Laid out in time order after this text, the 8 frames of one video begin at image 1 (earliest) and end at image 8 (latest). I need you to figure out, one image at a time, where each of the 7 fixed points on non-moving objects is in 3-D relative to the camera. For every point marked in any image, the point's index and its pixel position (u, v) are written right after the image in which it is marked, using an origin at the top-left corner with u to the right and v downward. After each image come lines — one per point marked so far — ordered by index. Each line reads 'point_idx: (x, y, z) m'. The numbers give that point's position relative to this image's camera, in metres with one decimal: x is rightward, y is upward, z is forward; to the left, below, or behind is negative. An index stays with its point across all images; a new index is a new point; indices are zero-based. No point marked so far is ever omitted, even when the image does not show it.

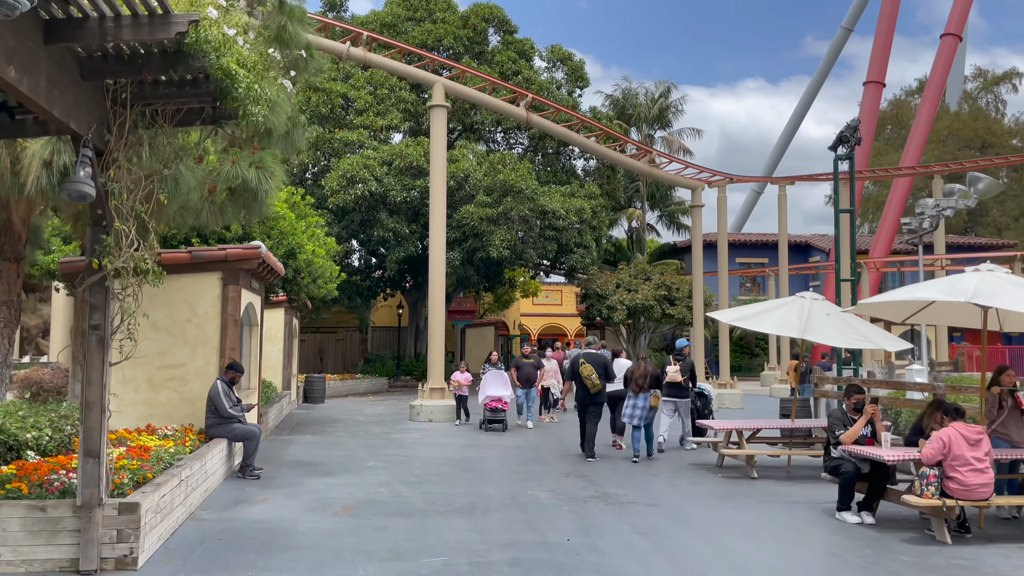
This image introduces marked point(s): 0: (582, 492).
0: (+0.7, -2.1, +8.3) m
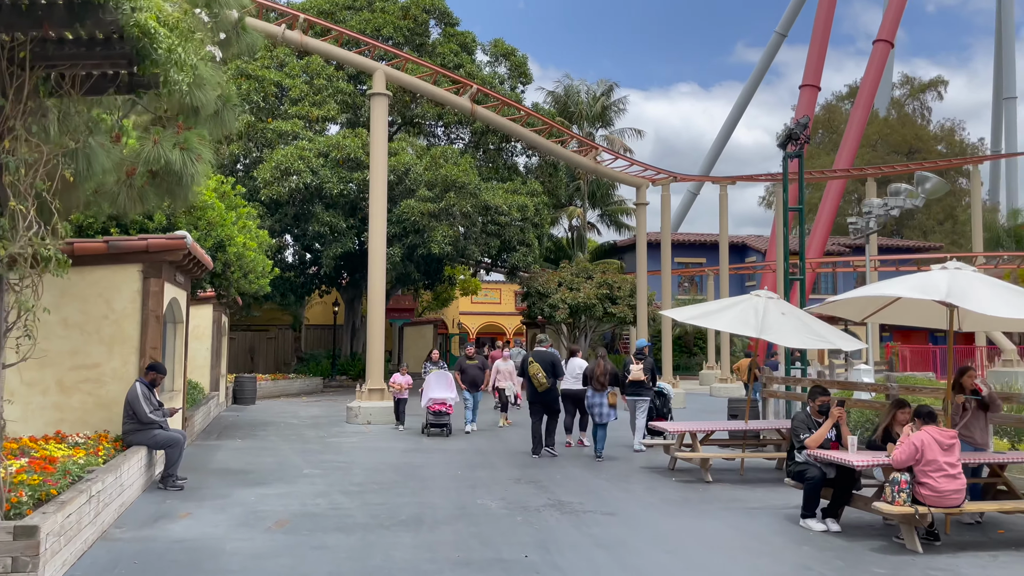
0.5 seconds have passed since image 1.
0: (+0.2, -2.1, +7.9) m
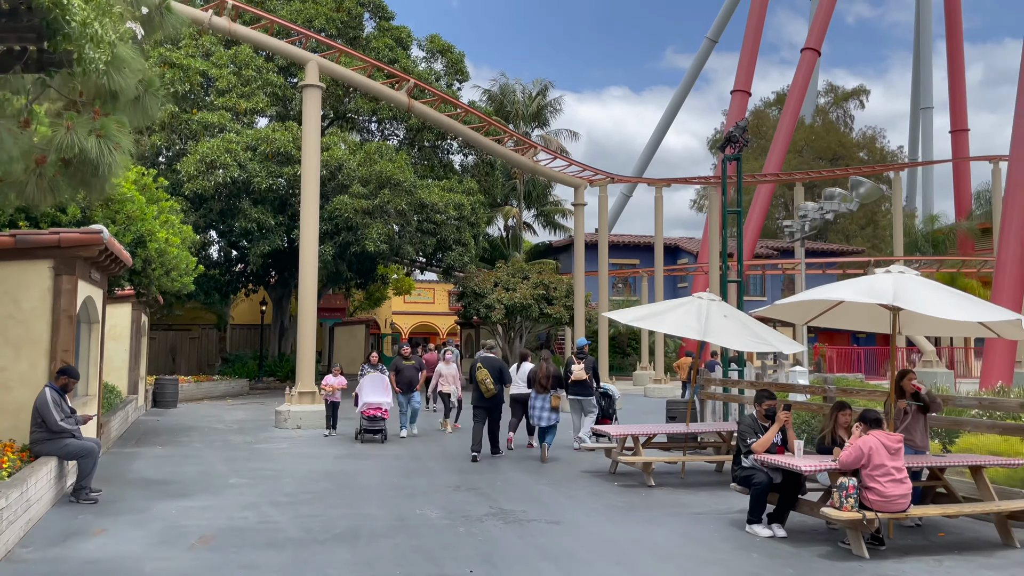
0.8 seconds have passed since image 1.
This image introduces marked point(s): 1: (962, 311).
0: (-0.3, -2.1, +7.6) m
1: (+3.5, -0.2, +6.3) m
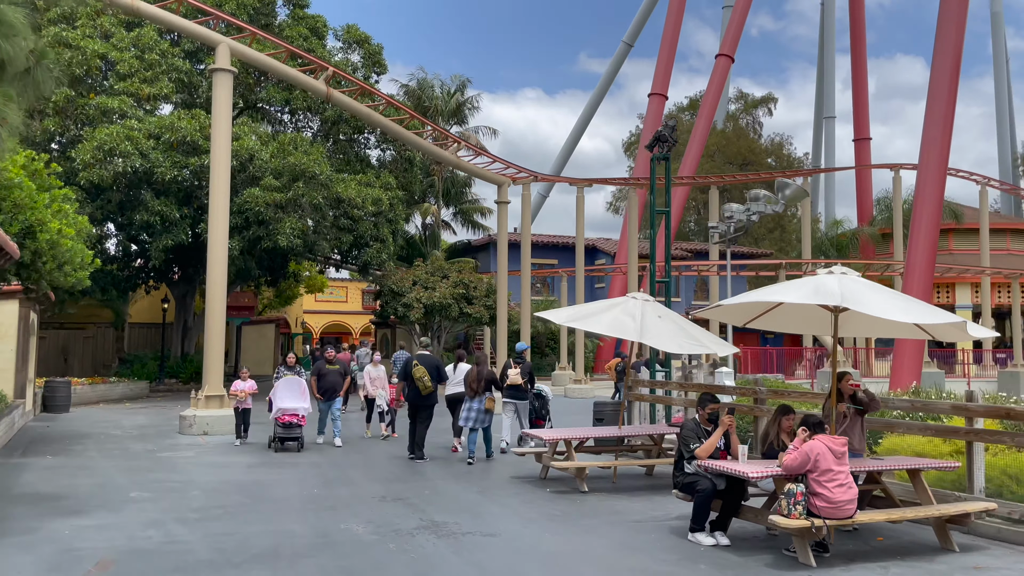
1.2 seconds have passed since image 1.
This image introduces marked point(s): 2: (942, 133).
0: (-0.9, -2.0, +7.1) m
1: (+3.0, -0.2, +6.3) m
2: (+9.0, +3.2, +17.1) m
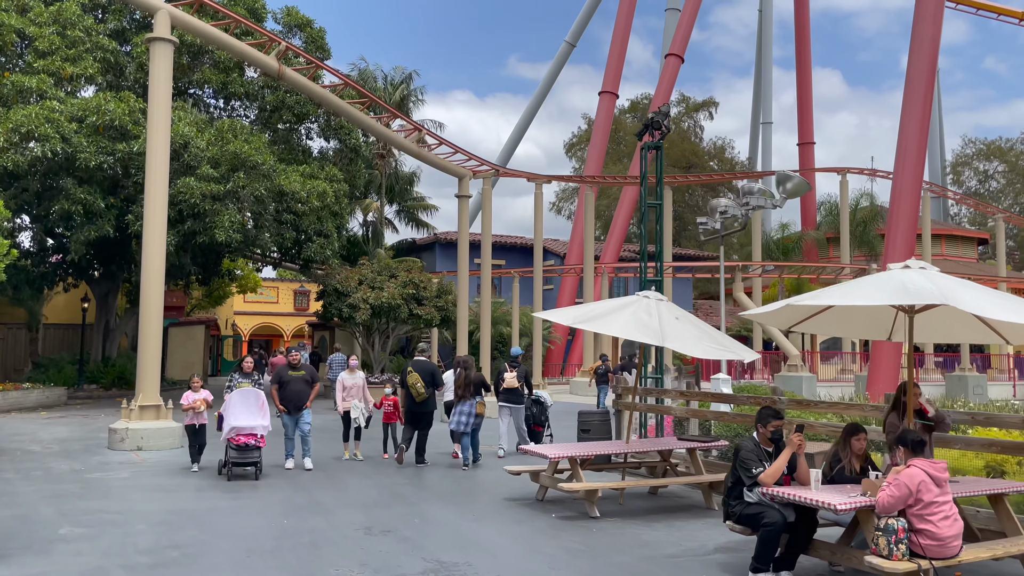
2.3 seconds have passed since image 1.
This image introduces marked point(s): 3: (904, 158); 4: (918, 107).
0: (-0.7, -2.0, +5.9) m
1: (+3.3, -0.2, +5.4) m
2: (+8.3, +3.2, +16.7) m
3: (+8.2, +2.7, +17.0) m
4: (+8.3, +3.7, +16.8) m
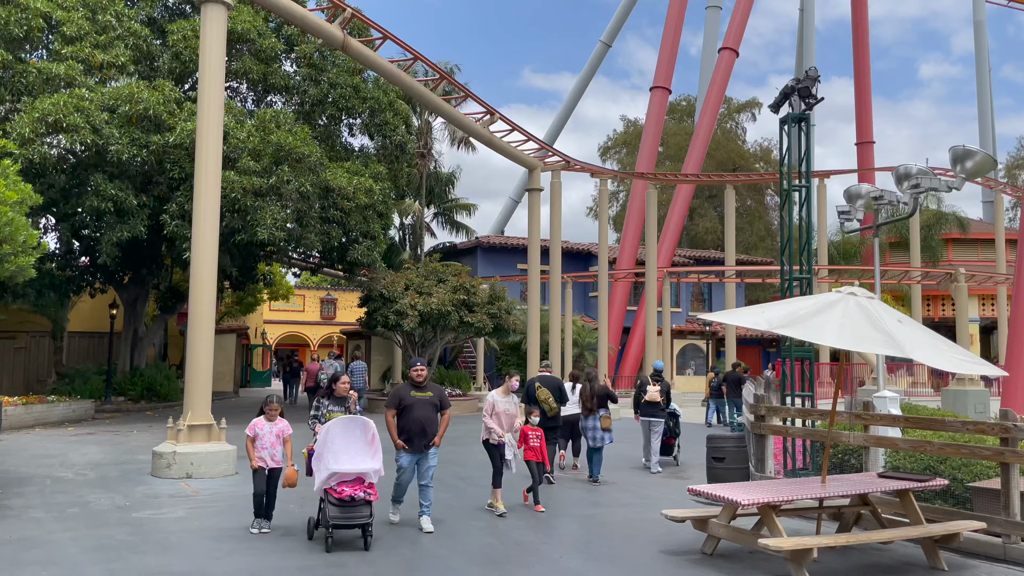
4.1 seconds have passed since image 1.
0: (+0.6, -1.9, +4.0) m
1: (+4.6, -0.1, +3.5) m
2: (+9.9, +3.1, +14.7) m
3: (+9.7, +2.6, +15.0) m
4: (+9.9, +3.7, +14.8) m
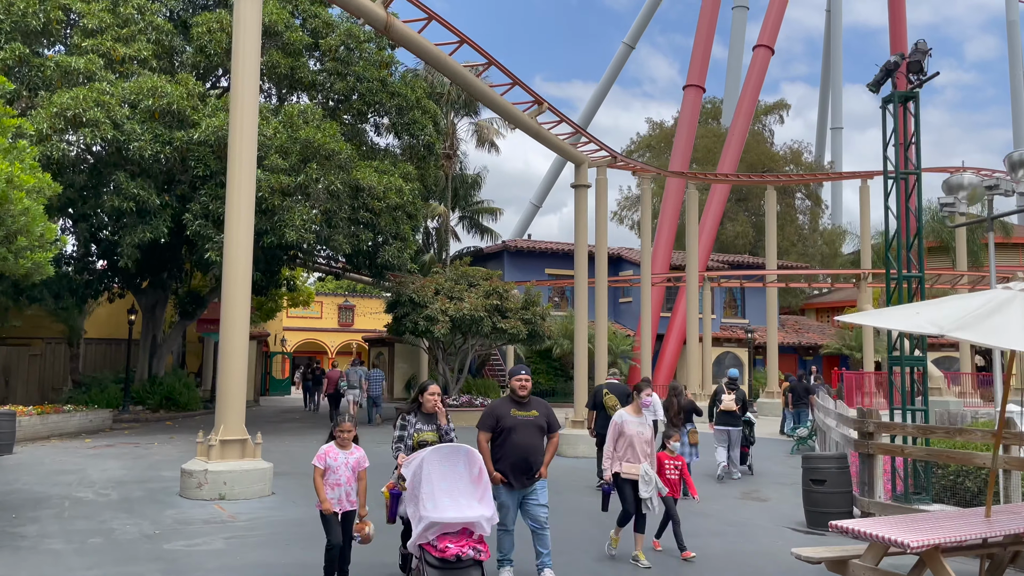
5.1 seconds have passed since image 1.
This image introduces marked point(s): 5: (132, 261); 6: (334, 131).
0: (+1.3, -1.9, +2.9) m
1: (+5.3, 0.0, +2.3) m
2: (+10.7, +3.1, +13.5) m
3: (+10.5, +2.6, +13.8) m
4: (+10.7, +3.6, +13.6) m
5: (-8.9, +0.6, +19.1) m
6: (-4.2, +3.6, +19.2) m
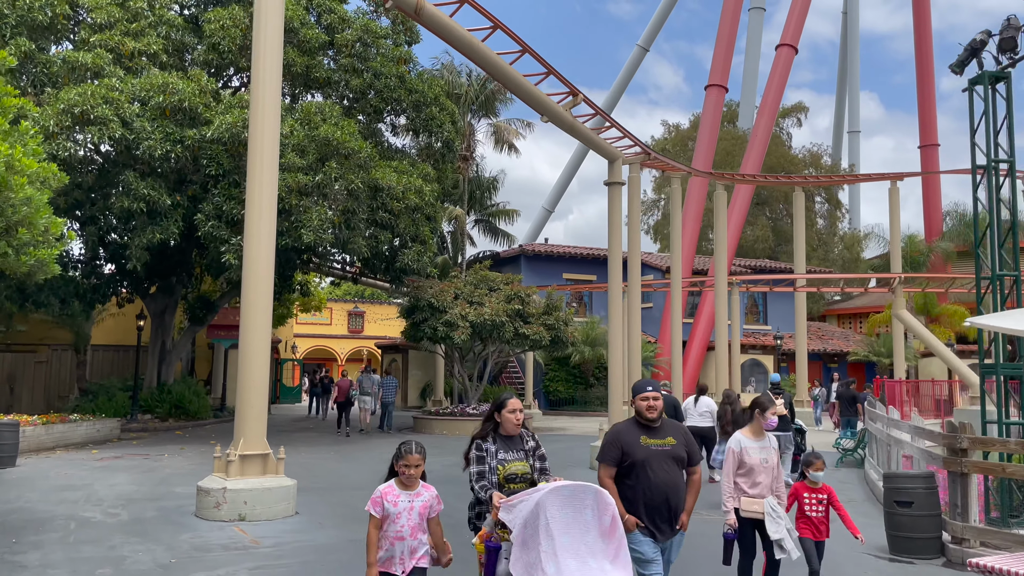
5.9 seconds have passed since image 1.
0: (+1.8, -1.8, +2.0) m
1: (+5.8, 0.0, +1.4) m
2: (+11.2, +3.0, +12.6) m
3: (+11.1, +2.5, +12.9) m
4: (+11.3, +3.6, +12.7) m
5: (-8.3, +0.5, +18.3) m
6: (-3.6, +3.5, +18.4) m
